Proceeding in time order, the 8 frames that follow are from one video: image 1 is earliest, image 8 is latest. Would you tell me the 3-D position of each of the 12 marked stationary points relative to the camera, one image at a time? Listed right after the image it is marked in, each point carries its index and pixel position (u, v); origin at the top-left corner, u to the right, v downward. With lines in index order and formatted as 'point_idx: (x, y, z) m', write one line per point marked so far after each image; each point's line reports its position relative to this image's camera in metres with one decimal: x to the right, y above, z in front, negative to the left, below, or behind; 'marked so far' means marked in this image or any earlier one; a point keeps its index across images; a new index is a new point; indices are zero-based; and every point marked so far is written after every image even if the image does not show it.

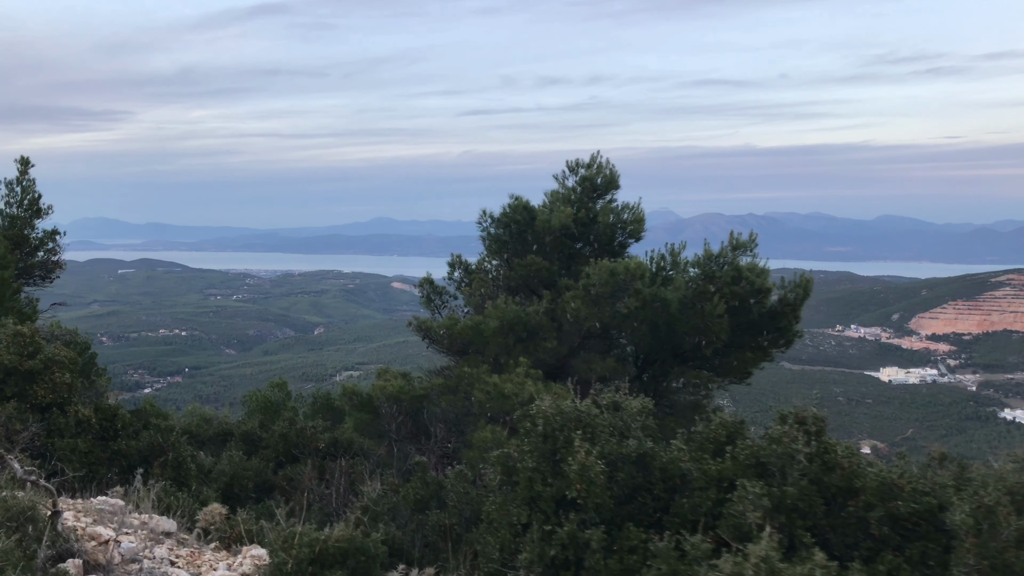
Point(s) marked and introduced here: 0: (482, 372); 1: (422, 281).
0: (-0.5, -1.4, +11.0) m
1: (-1.9, +0.2, +13.8) m
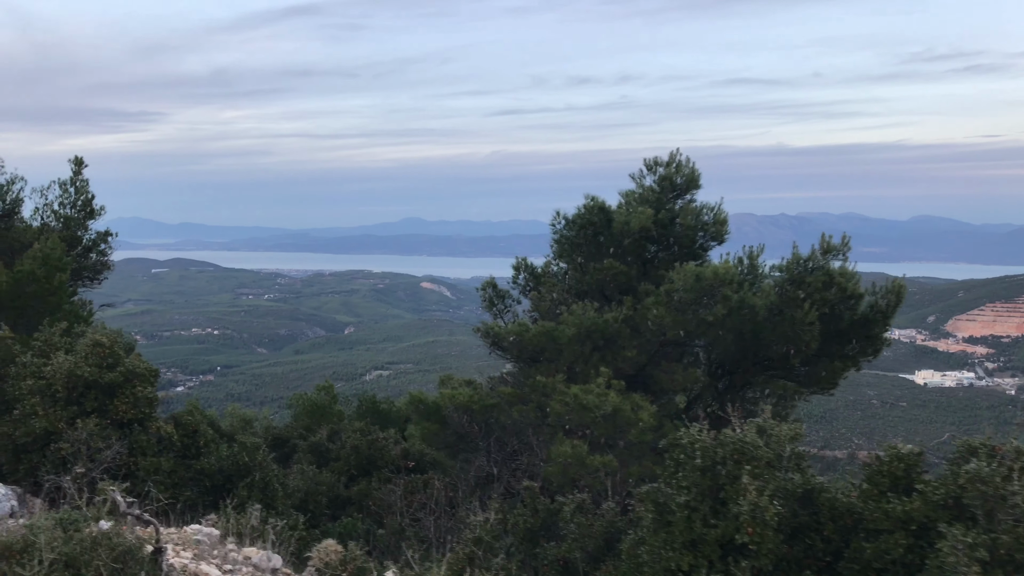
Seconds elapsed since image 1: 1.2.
0: (+0.7, -1.4, +10.4) m
1: (-0.6, +0.1, +13.3) m
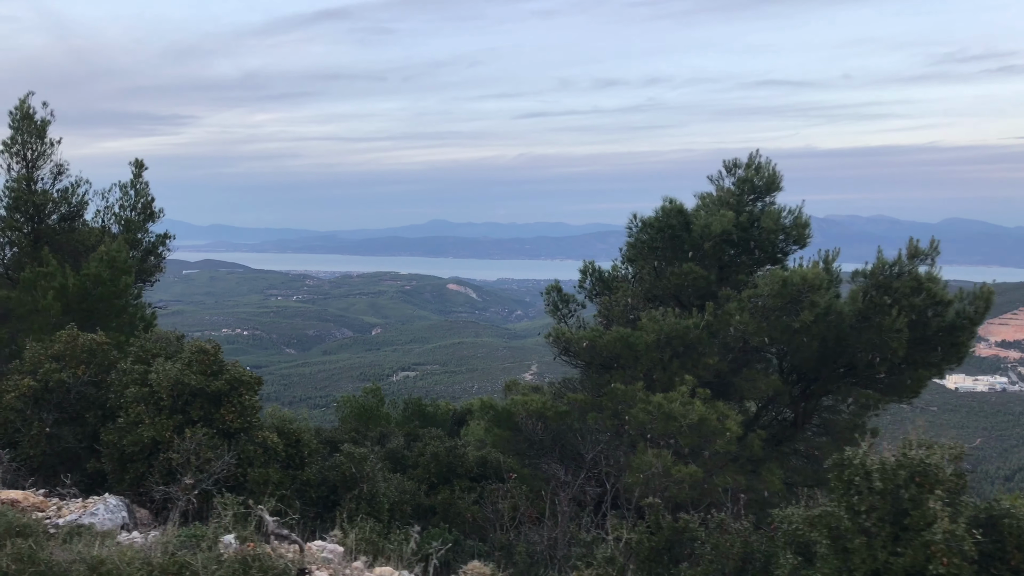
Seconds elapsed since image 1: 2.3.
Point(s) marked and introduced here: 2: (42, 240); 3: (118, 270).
0: (+1.9, -1.5, +10.1) m
1: (+0.7, 0.0, +13.0) m
2: (-9.5, +1.0, +13.9) m
3: (-7.6, +0.3, +13.2) m
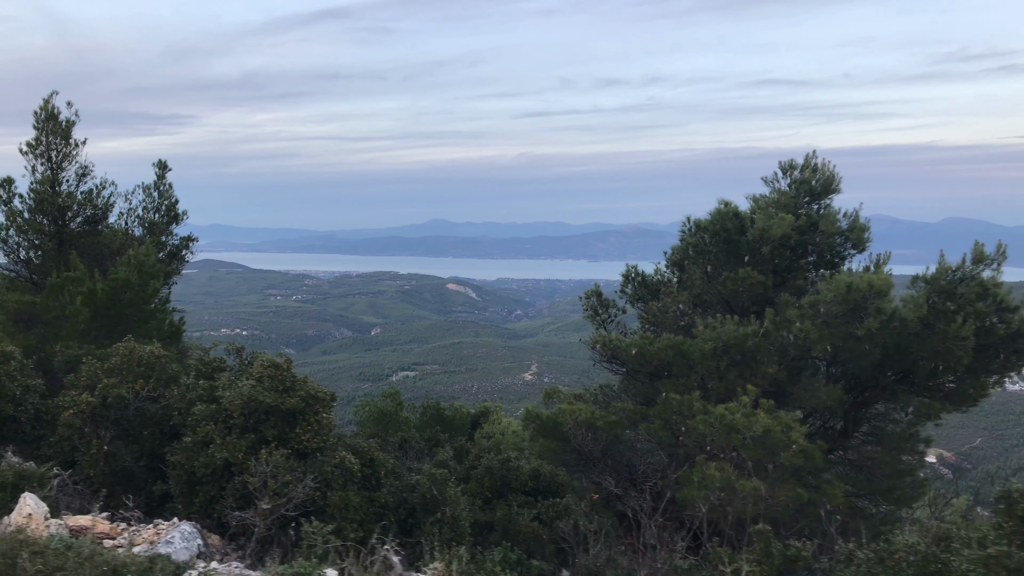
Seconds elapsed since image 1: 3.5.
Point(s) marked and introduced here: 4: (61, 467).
0: (+2.6, -1.6, +9.8) m
1: (+1.4, -0.1, +12.7) m
2: (-8.8, +0.9, +13.5) m
3: (-6.9, +0.3, +12.9) m
4: (-4.0, -1.6, +6.0) m
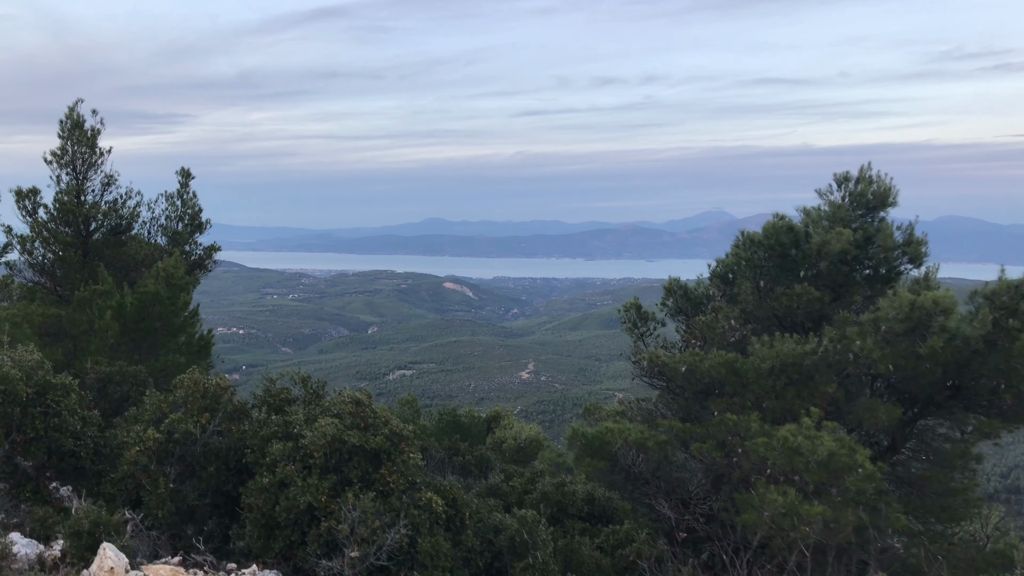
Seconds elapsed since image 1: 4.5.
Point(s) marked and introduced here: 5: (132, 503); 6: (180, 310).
0: (+3.3, -1.9, +9.5) m
1: (+2.1, -0.3, +12.4) m
2: (-8.1, +0.6, +13.2) m
3: (-6.2, 0.0, +12.5) m
4: (-3.2, -1.8, +5.7) m
5: (-3.2, -1.8, +5.7) m
6: (-6.0, -0.4, +12.4) m
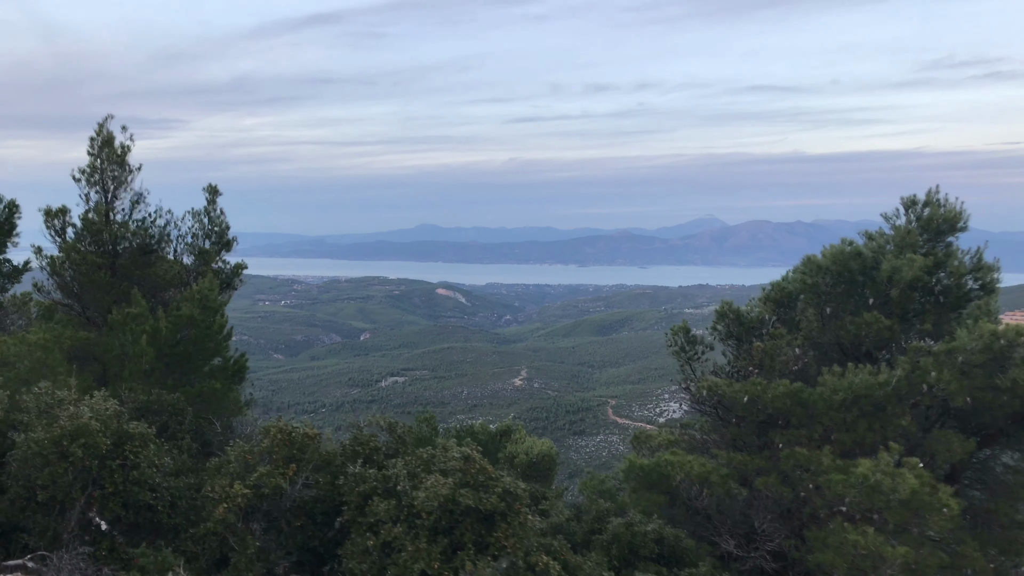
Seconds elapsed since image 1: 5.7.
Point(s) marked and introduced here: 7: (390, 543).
0: (+4.2, -2.2, +9.2) m
1: (+2.9, -0.7, +12.1) m
2: (-7.3, +0.2, +12.7) m
3: (-5.4, -0.4, +12.1) m
4: (-2.3, -2.2, +5.3) m
5: (-2.3, -2.2, +5.3) m
6: (-5.2, -0.8, +12.0) m
7: (-0.9, -1.9, +4.9) m
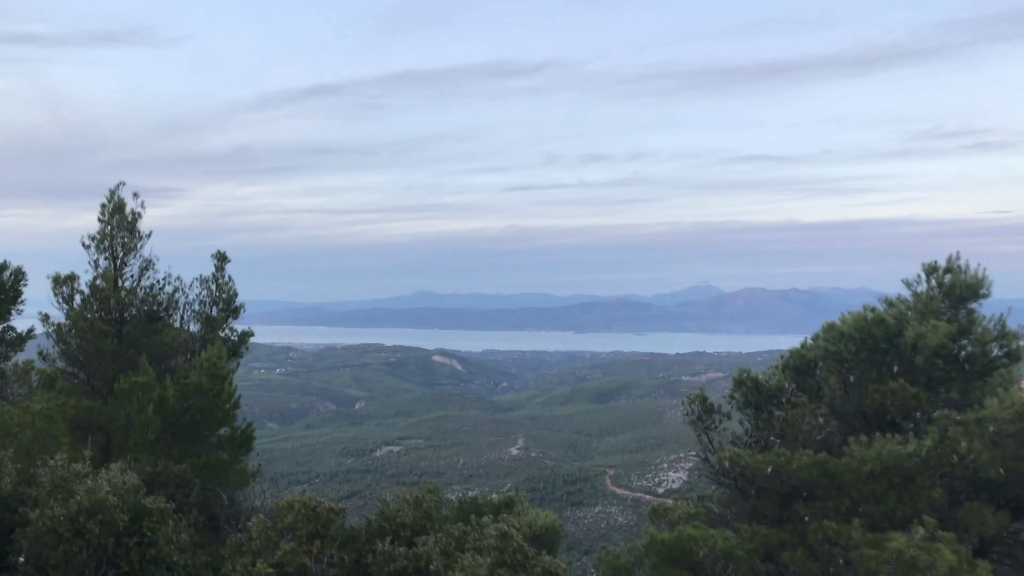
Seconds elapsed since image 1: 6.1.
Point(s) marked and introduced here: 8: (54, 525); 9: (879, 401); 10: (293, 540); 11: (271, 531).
0: (+4.4, -3.1, +8.9) m
1: (+3.2, -1.9, +11.8) m
2: (-7.1, -1.0, +12.5) m
3: (-5.1, -1.6, +11.9) m
4: (-2.0, -2.7, +4.9) m
5: (-2.0, -2.7, +5.0) m
6: (-5.0, -2.0, +11.7) m
7: (-0.6, -2.3, +4.6) m
8: (-3.7, -1.9, +5.5) m
9: (+5.1, -1.6, +9.6) m
10: (-1.7, -2.0, +5.4) m
11: (-2.0, -2.0, +5.5) m
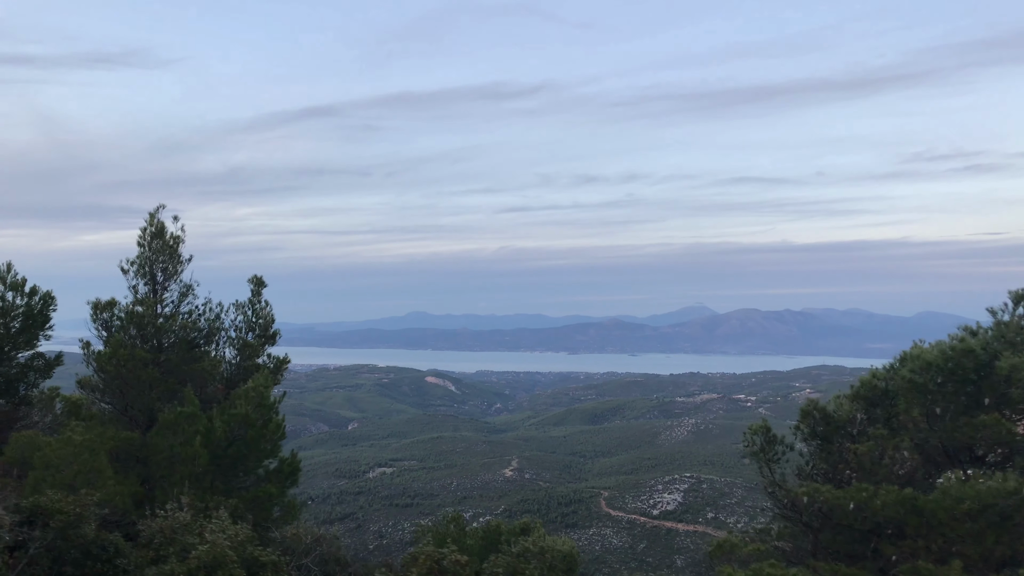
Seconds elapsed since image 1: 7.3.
0: (+5.4, -3.5, +8.4) m
1: (+4.1, -2.3, +11.4) m
2: (-6.1, -1.5, +12.0) m
3: (-4.2, -2.0, +11.4) m
4: (-1.0, -2.9, +4.4) m
5: (-1.0, -2.9, +4.5) m
6: (-4.0, -2.4, +11.2) m
7: (+0.5, -2.6, +4.1) m
8: (-2.7, -2.2, +5.0) m
9: (+6.1, -2.0, +9.2) m
10: (-0.7, -2.2, +4.9) m
11: (-0.9, -2.2, +5.0) m
